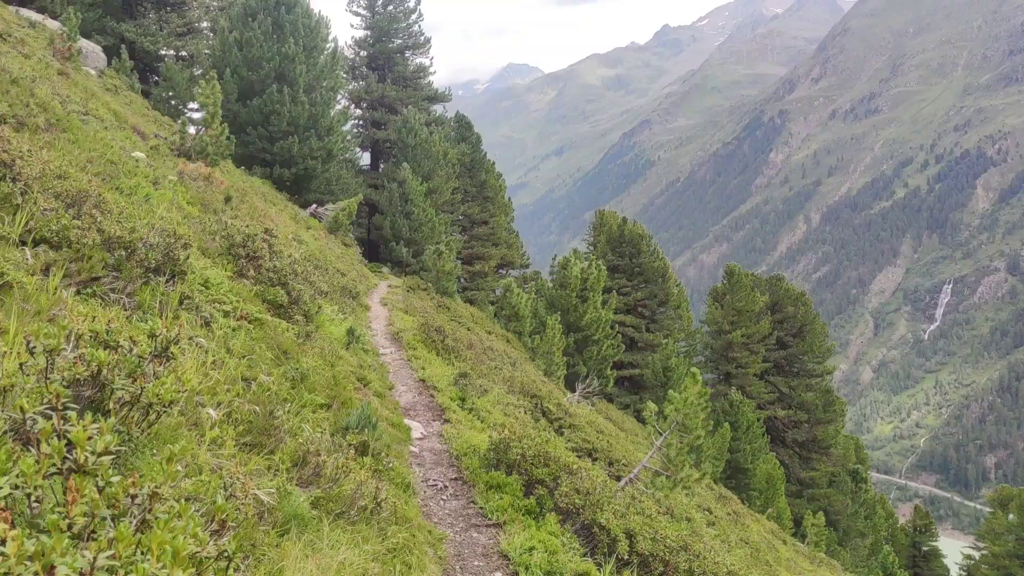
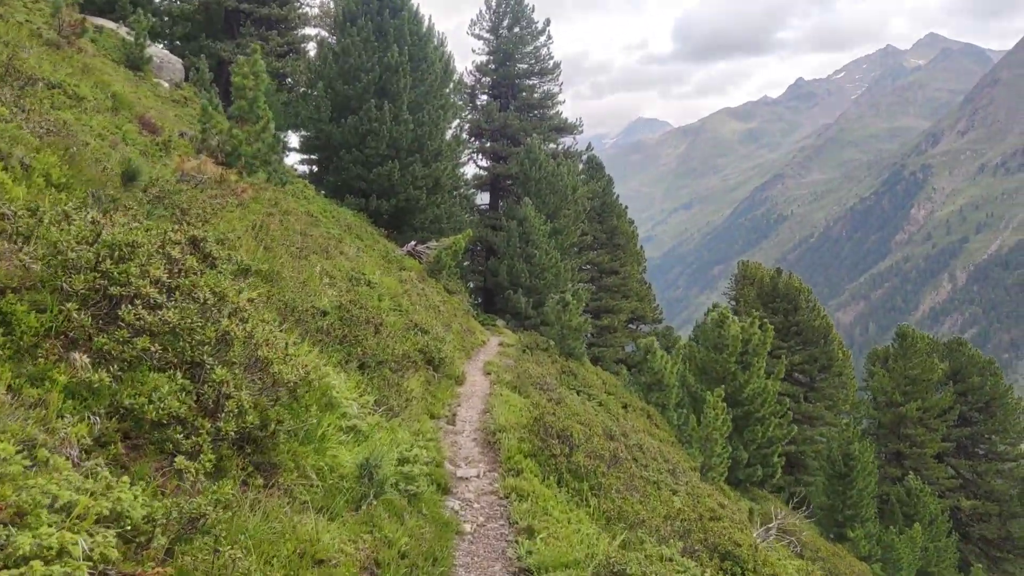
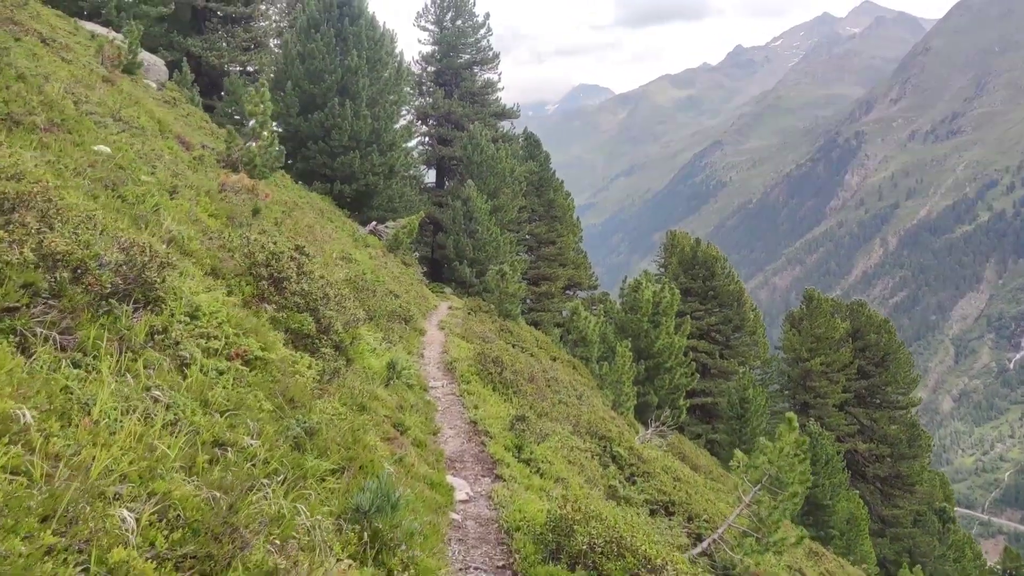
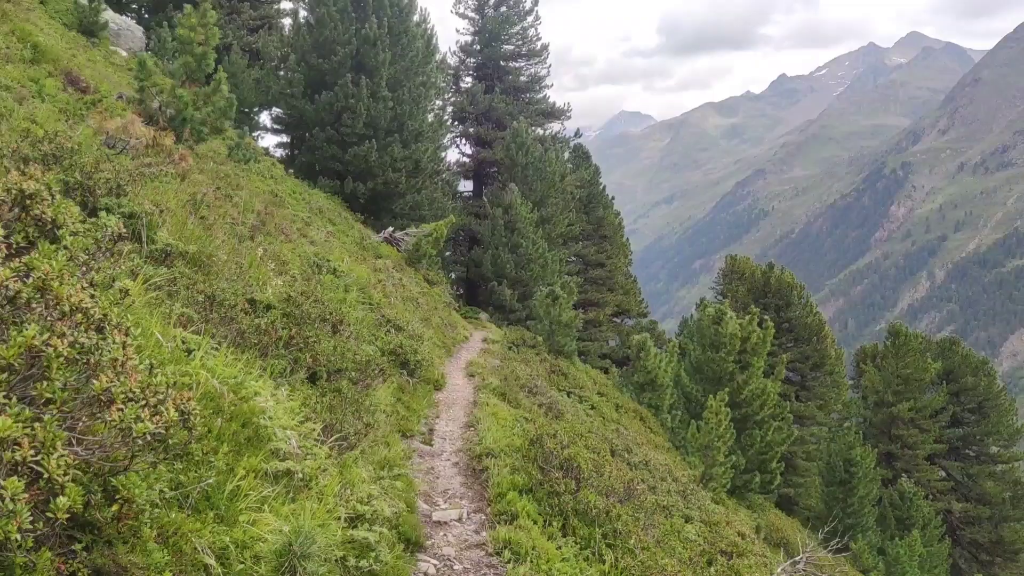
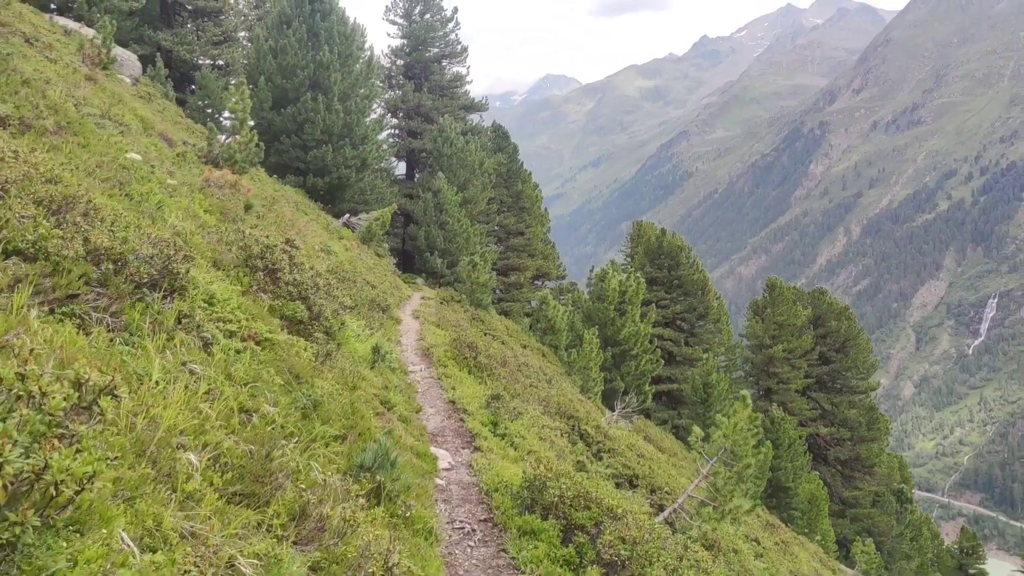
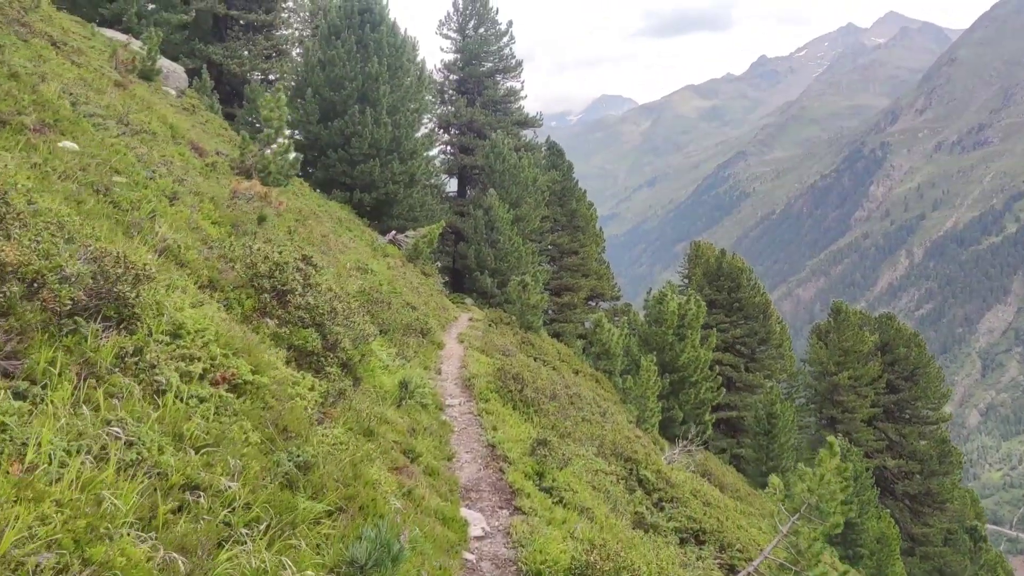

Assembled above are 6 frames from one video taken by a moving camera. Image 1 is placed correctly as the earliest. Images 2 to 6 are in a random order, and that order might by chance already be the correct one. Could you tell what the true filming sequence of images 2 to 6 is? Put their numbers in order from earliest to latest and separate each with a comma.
5, 3, 6, 2, 4
